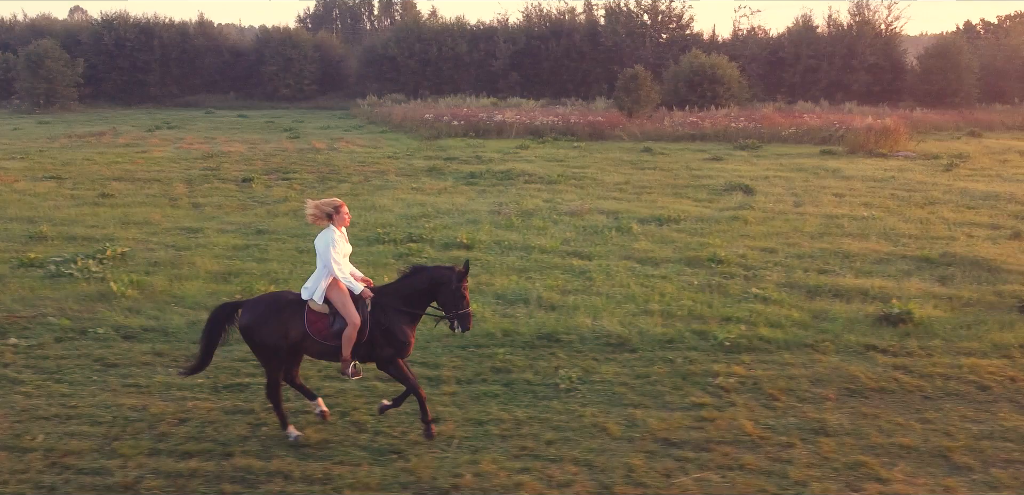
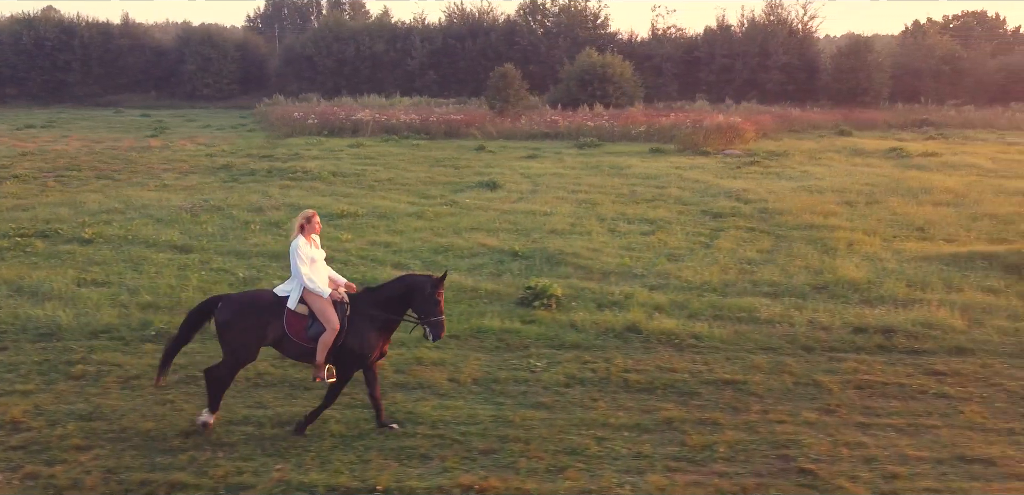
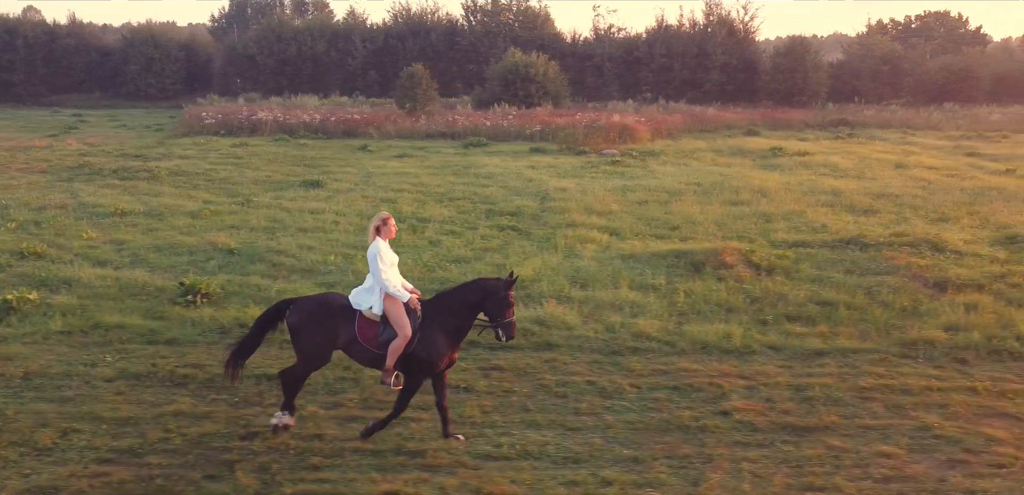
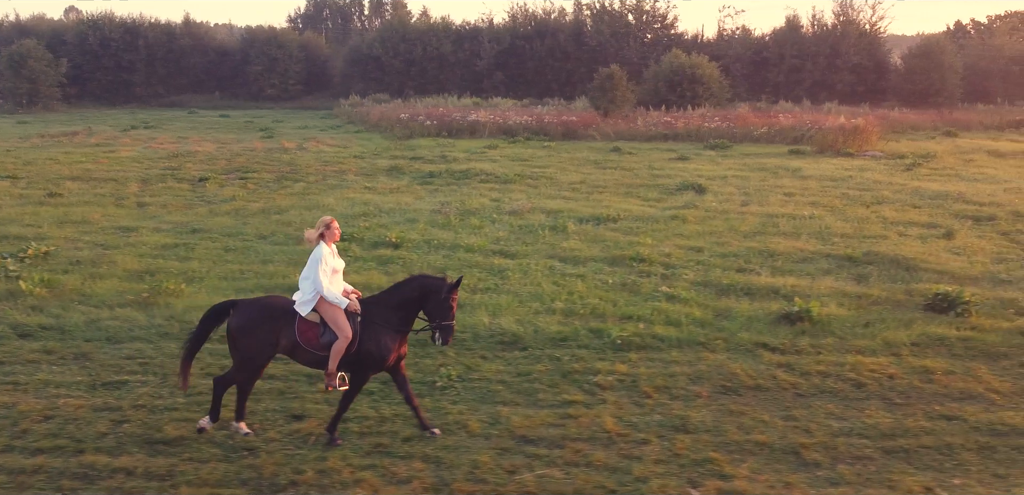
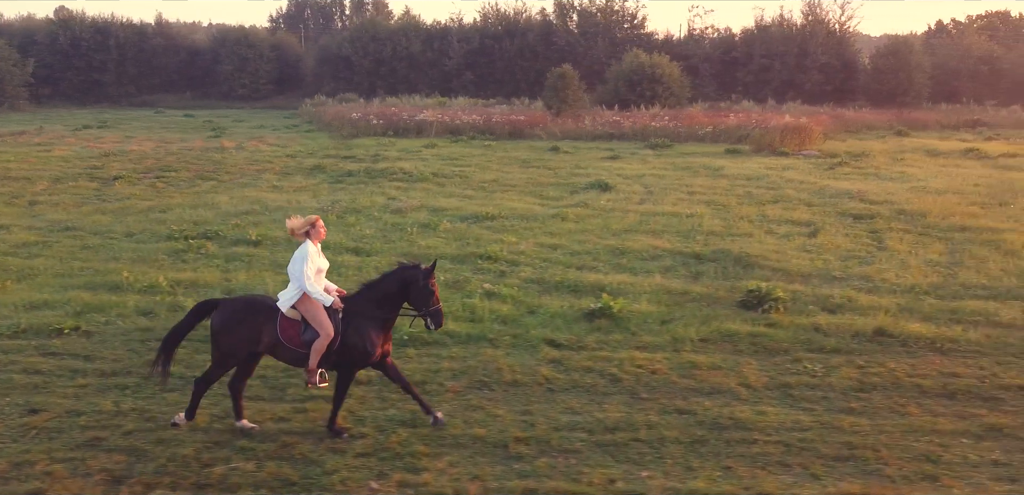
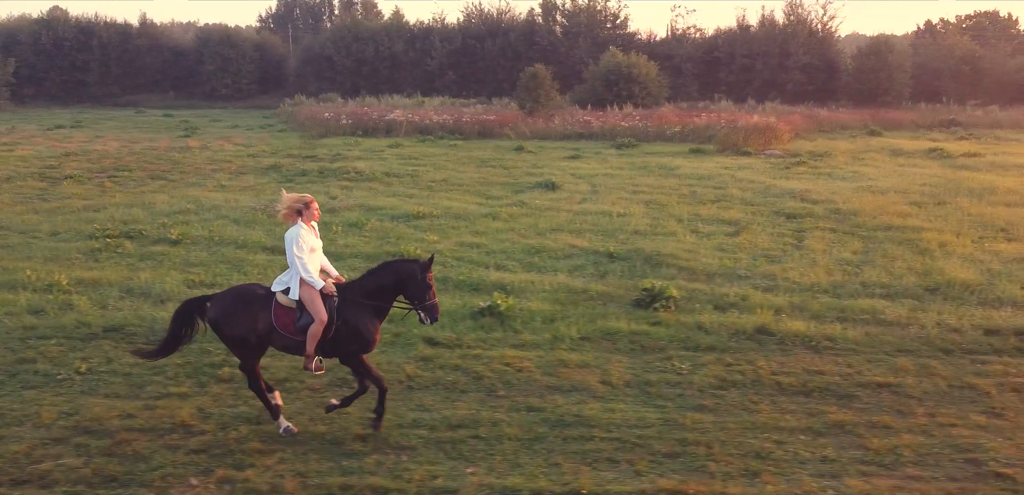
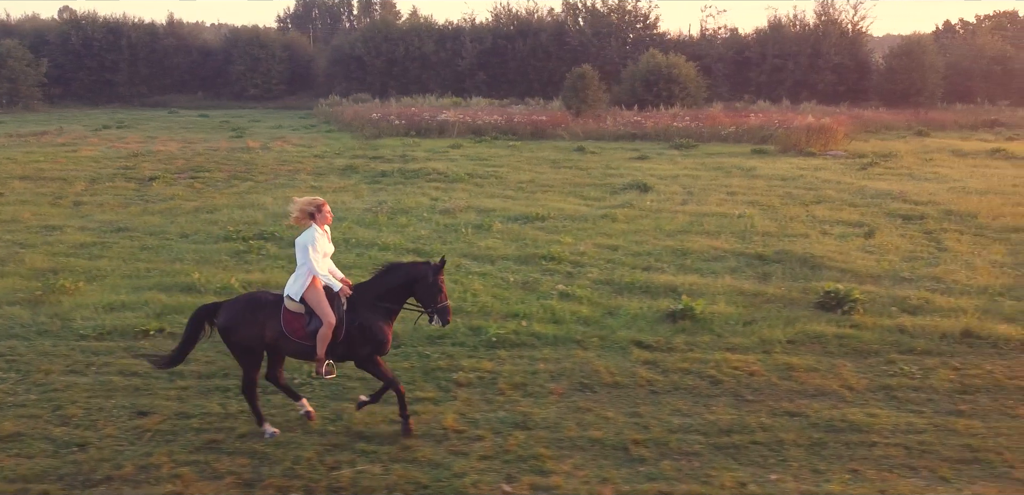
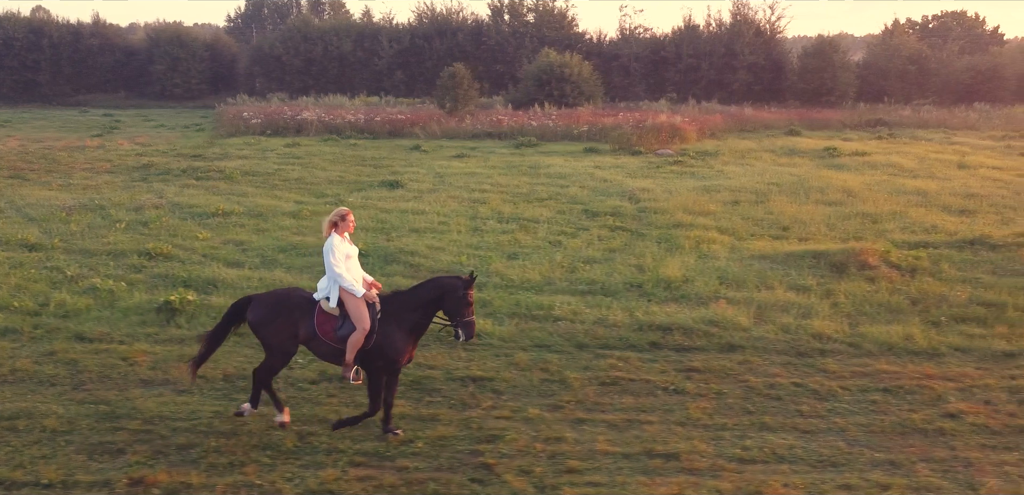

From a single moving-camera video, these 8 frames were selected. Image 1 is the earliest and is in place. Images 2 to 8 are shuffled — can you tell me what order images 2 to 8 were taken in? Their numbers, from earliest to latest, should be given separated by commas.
4, 7, 5, 6, 2, 8, 3
